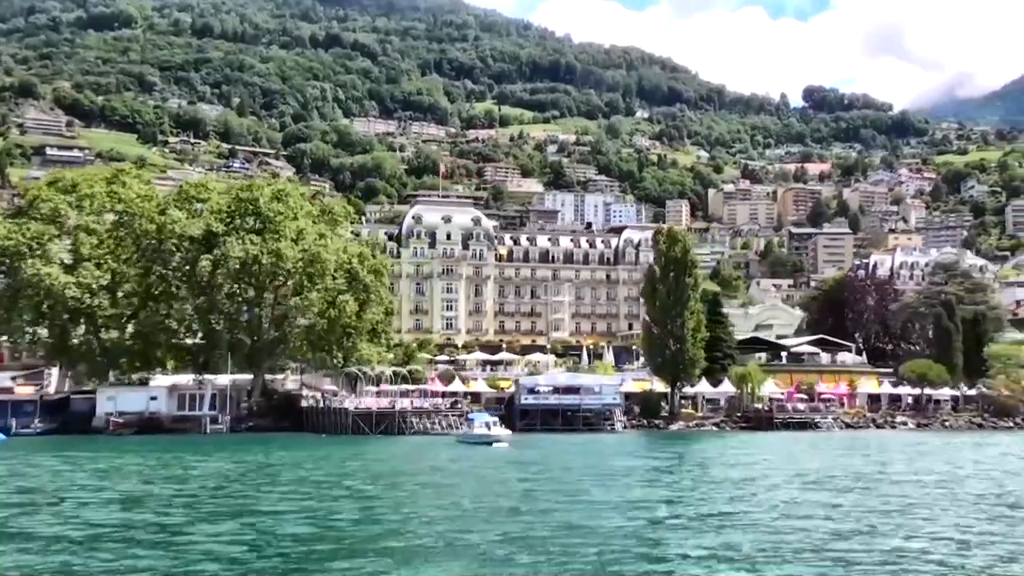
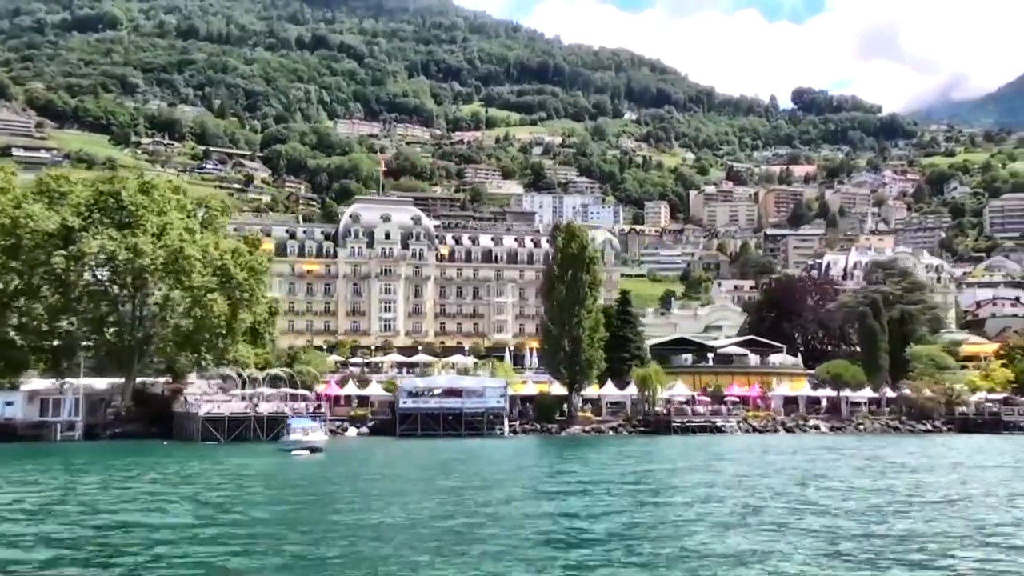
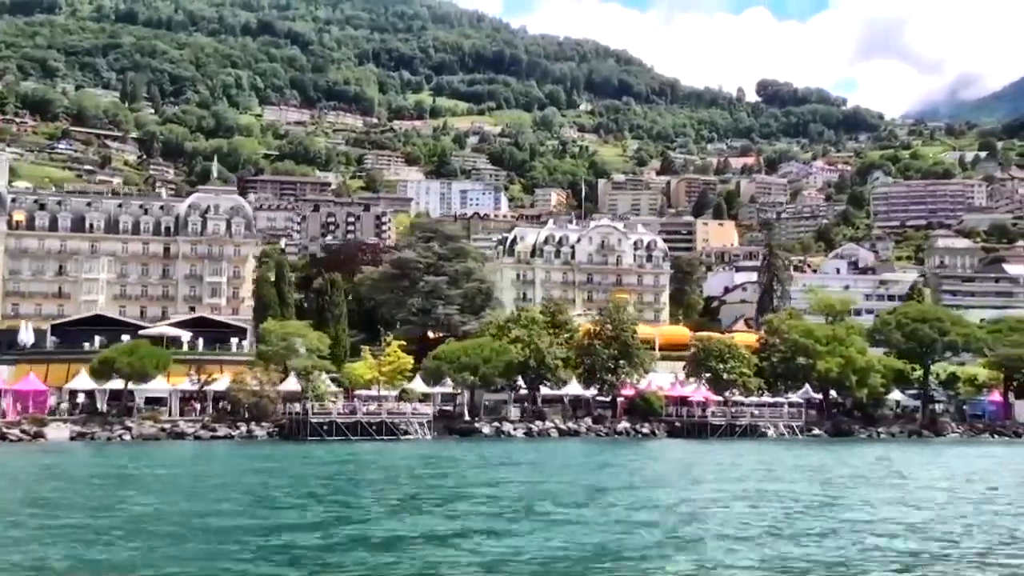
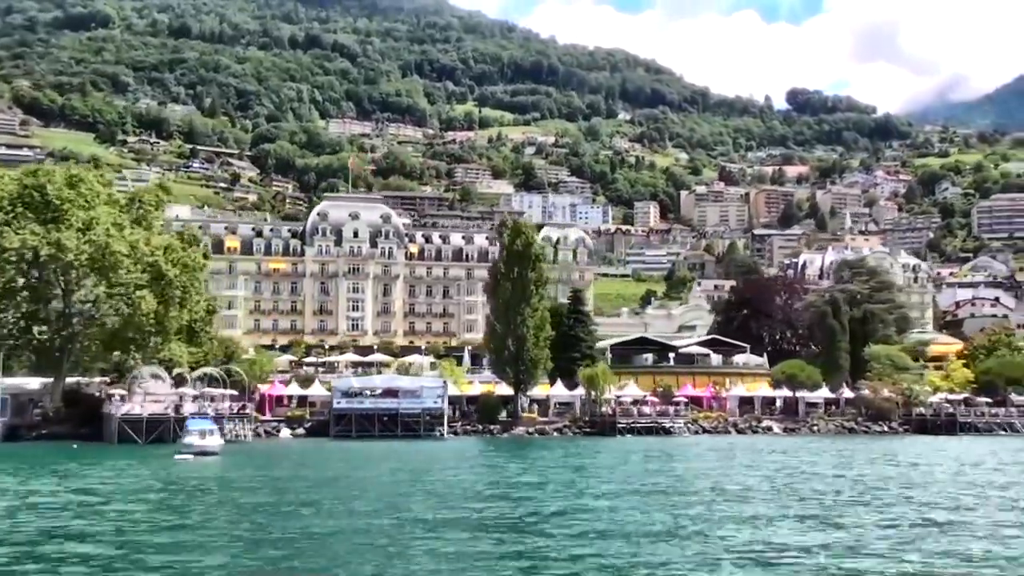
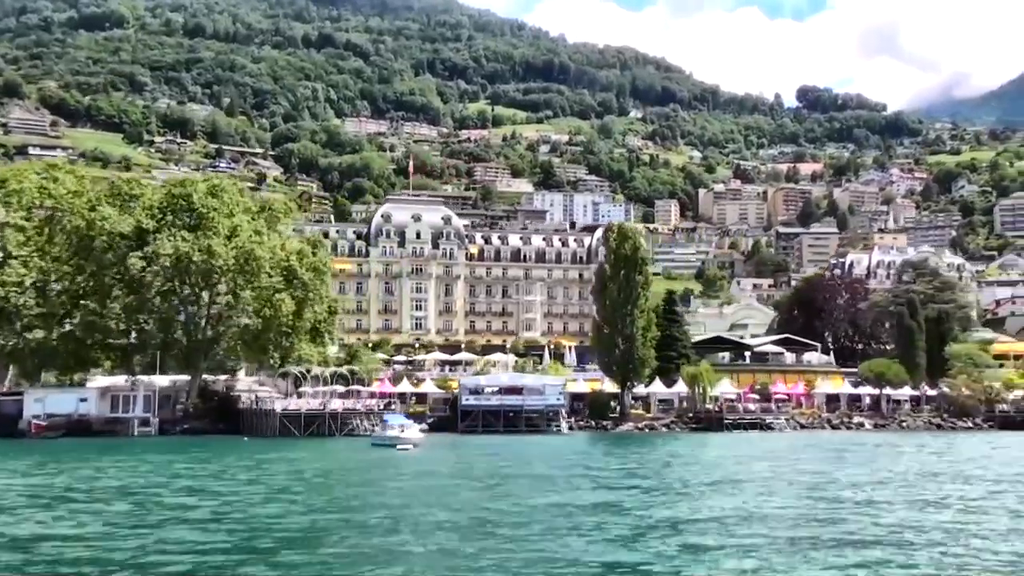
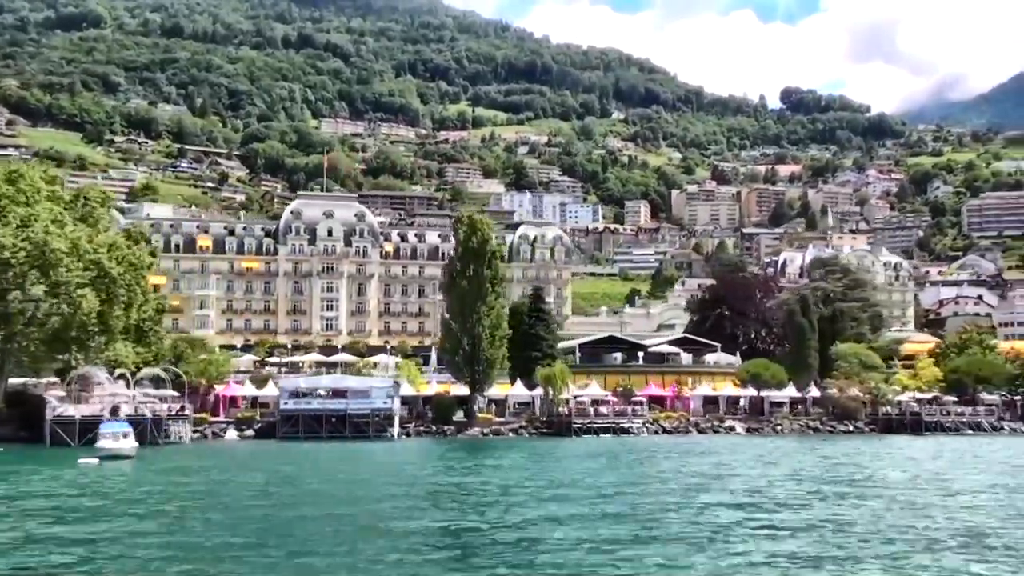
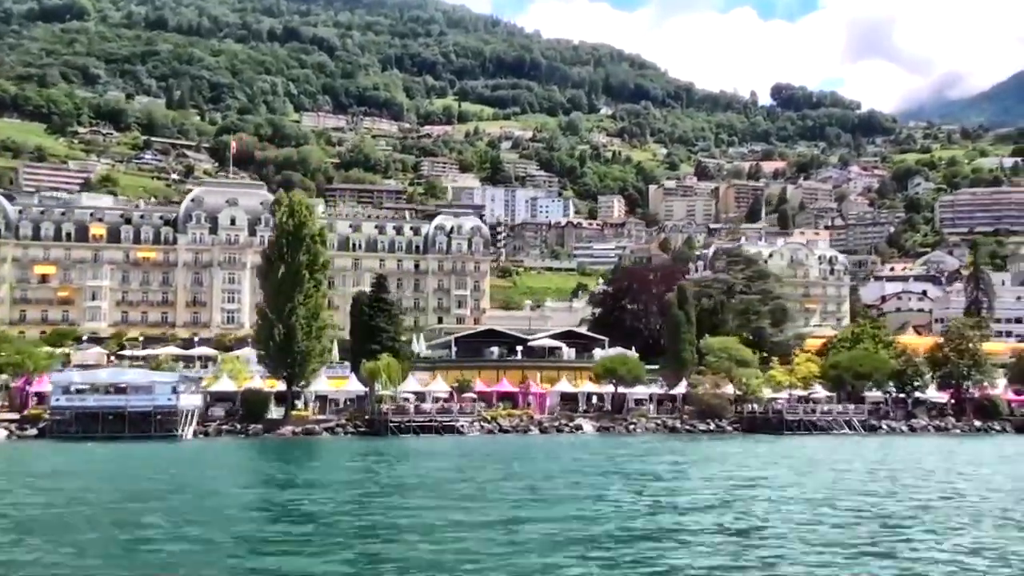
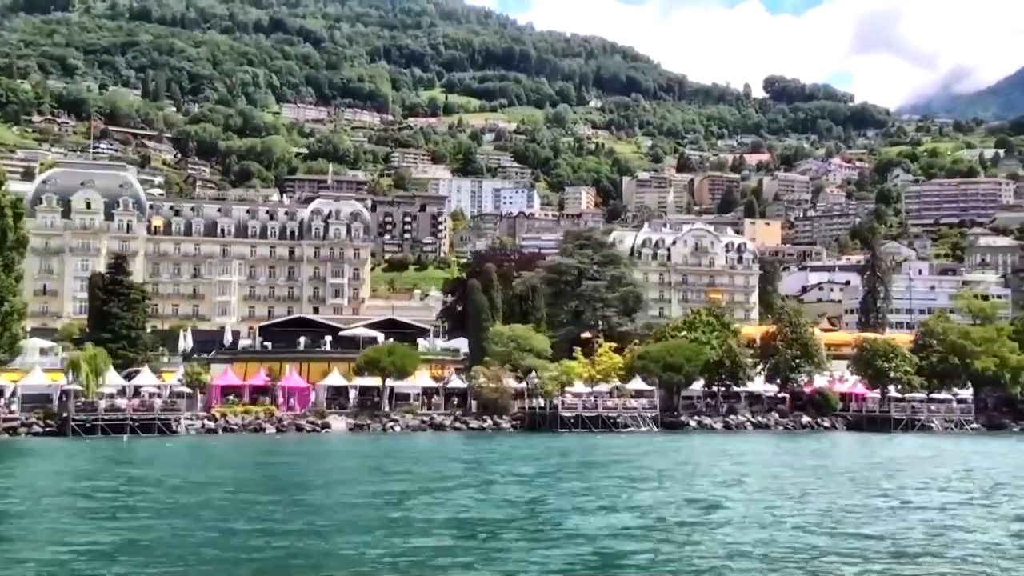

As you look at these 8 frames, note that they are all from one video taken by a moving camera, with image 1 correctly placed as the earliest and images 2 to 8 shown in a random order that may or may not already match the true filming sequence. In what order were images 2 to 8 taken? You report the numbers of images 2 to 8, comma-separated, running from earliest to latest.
5, 2, 4, 6, 7, 8, 3
